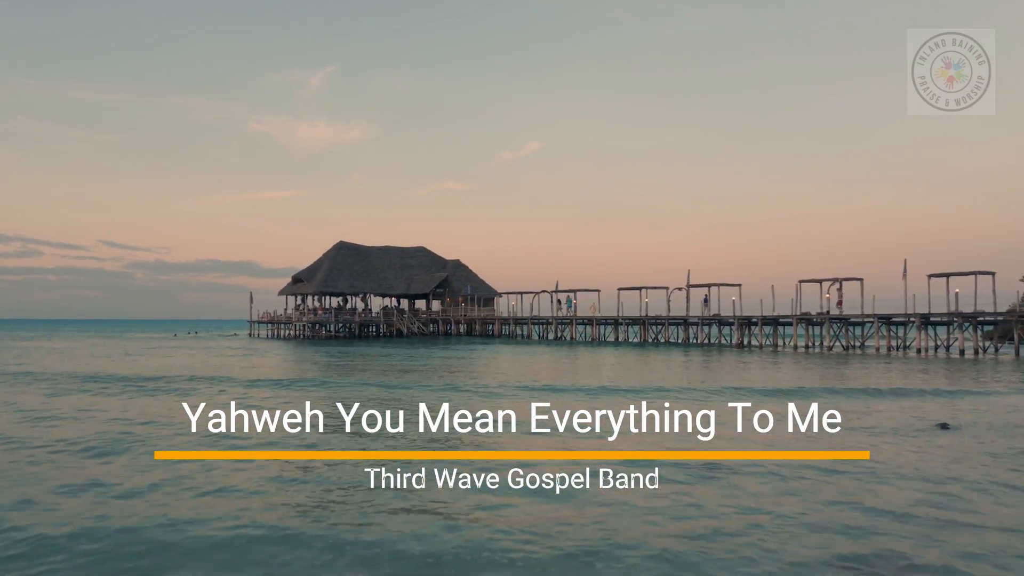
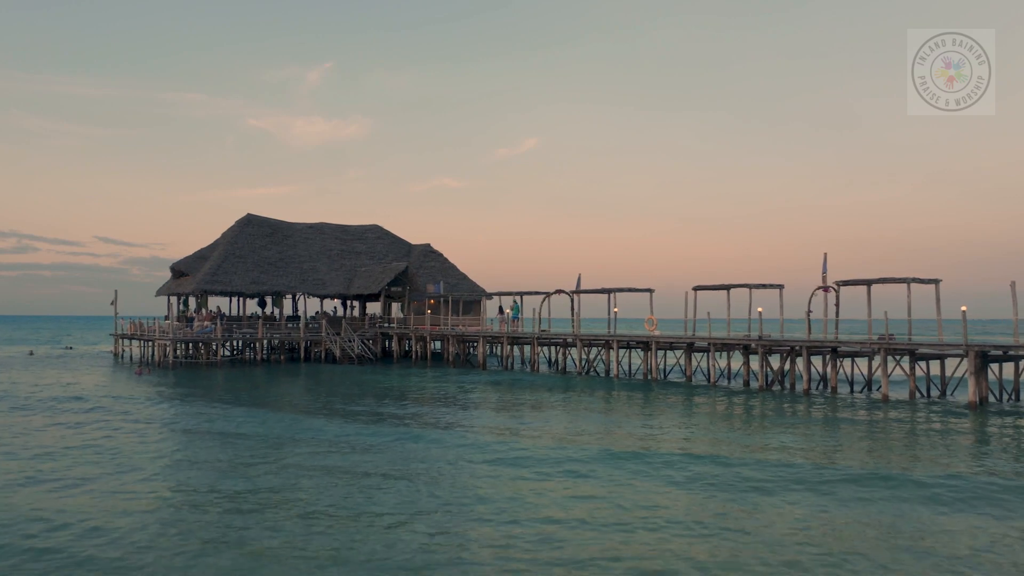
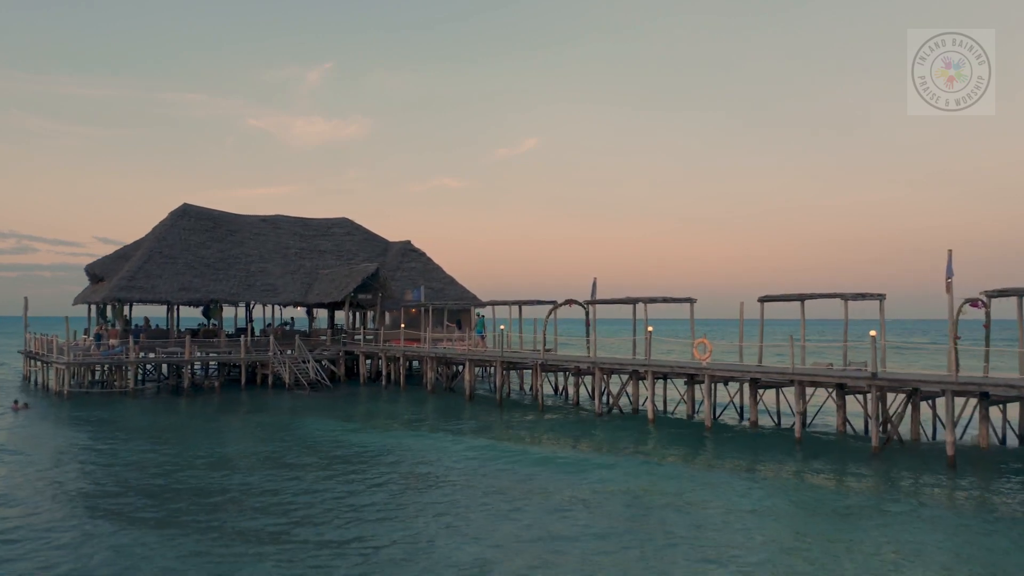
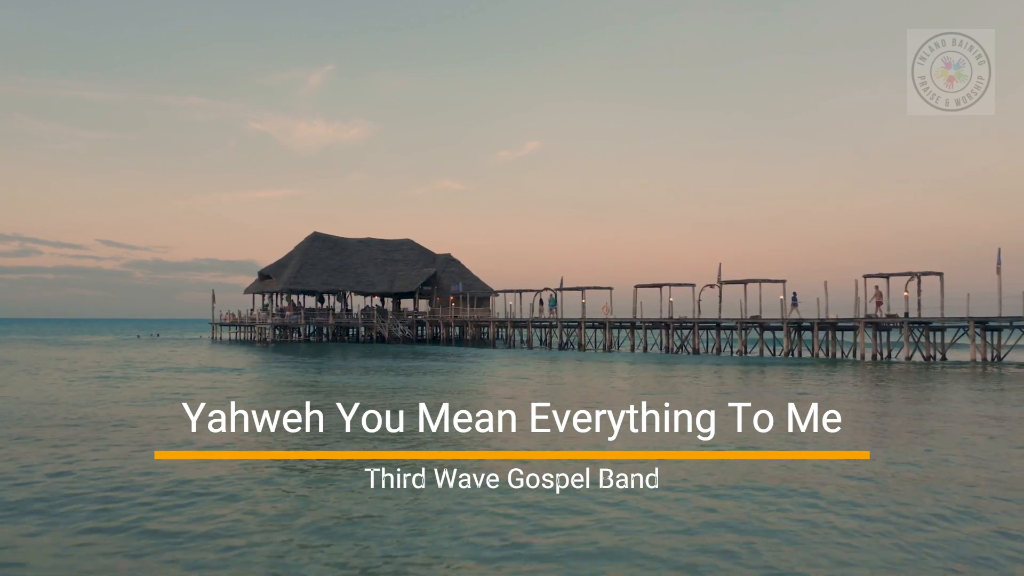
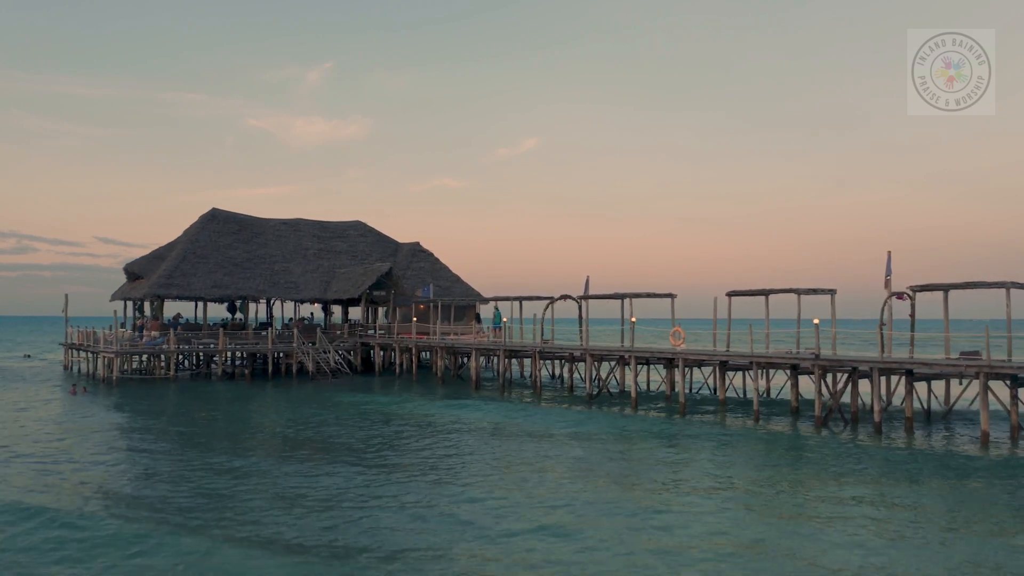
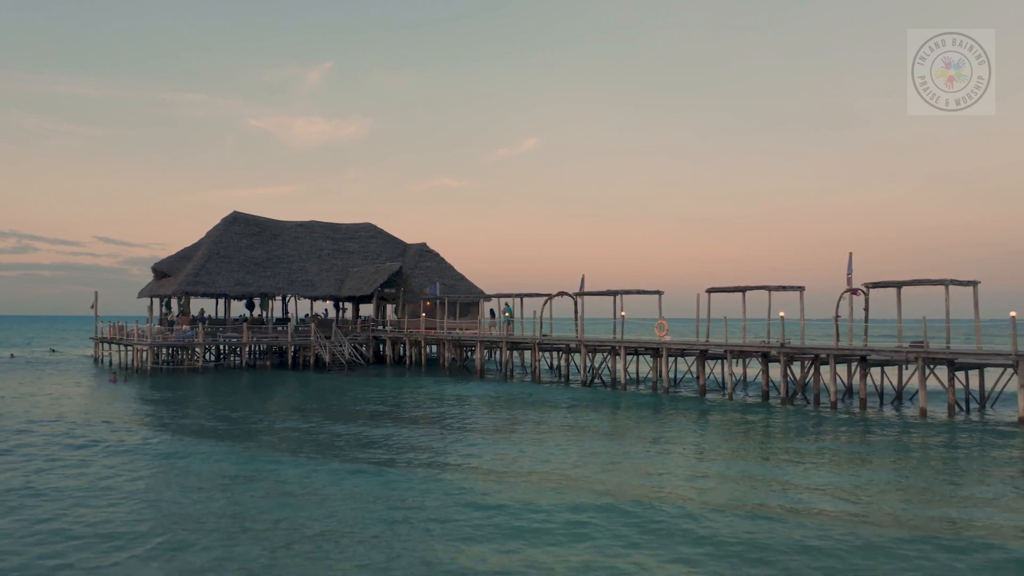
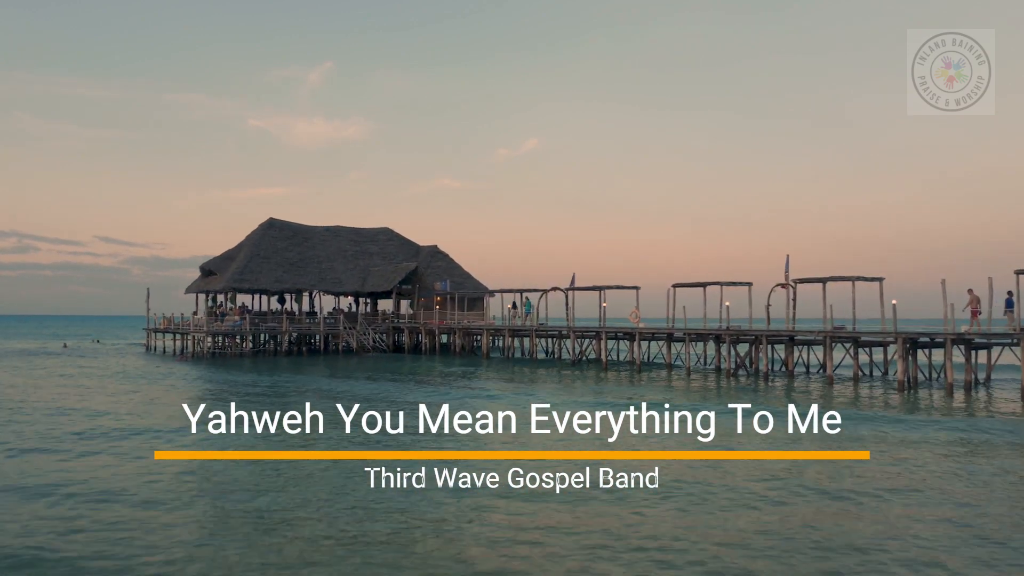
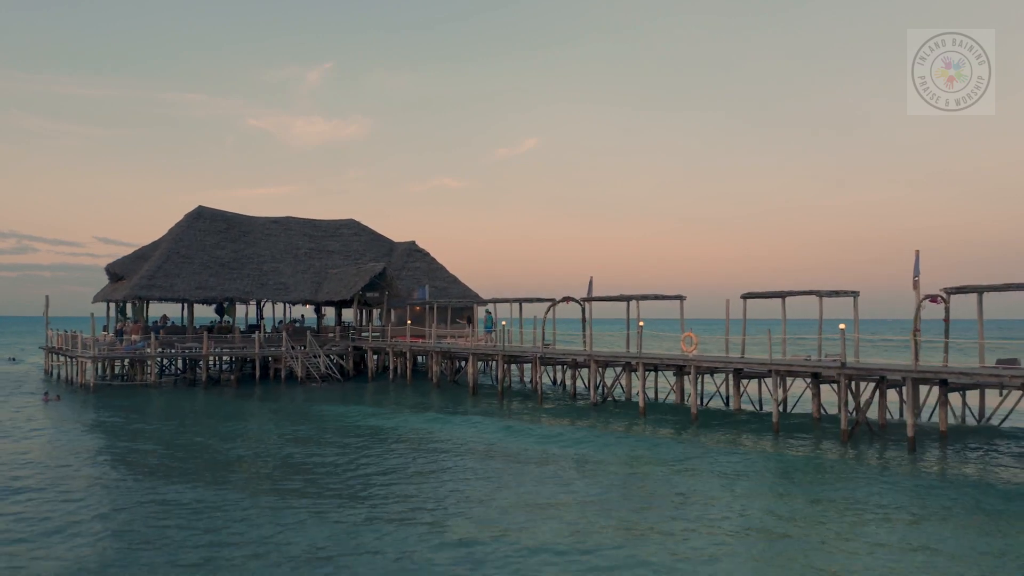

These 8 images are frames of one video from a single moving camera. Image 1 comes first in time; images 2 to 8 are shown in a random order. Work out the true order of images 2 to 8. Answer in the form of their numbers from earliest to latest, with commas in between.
4, 7, 2, 6, 5, 8, 3
